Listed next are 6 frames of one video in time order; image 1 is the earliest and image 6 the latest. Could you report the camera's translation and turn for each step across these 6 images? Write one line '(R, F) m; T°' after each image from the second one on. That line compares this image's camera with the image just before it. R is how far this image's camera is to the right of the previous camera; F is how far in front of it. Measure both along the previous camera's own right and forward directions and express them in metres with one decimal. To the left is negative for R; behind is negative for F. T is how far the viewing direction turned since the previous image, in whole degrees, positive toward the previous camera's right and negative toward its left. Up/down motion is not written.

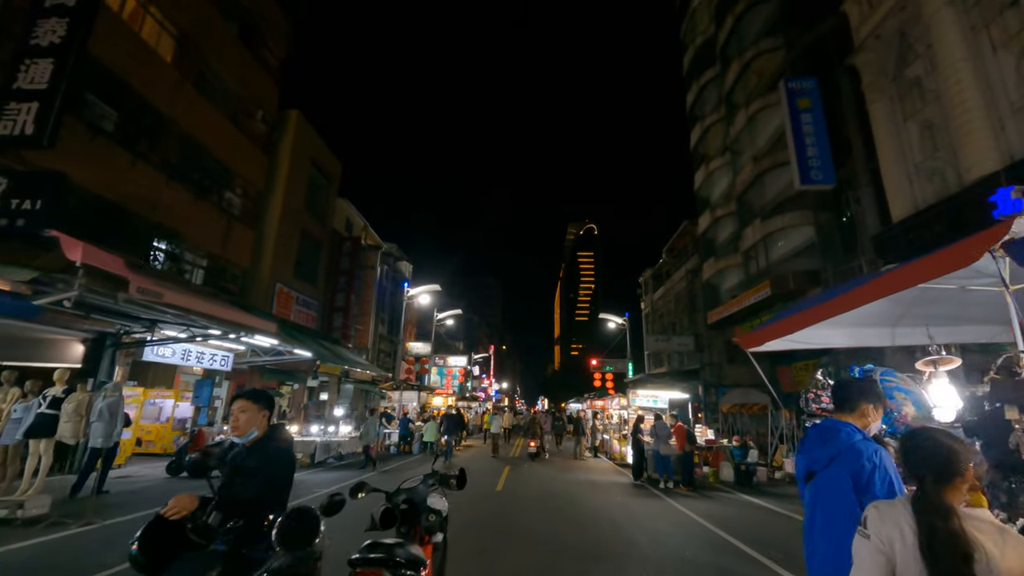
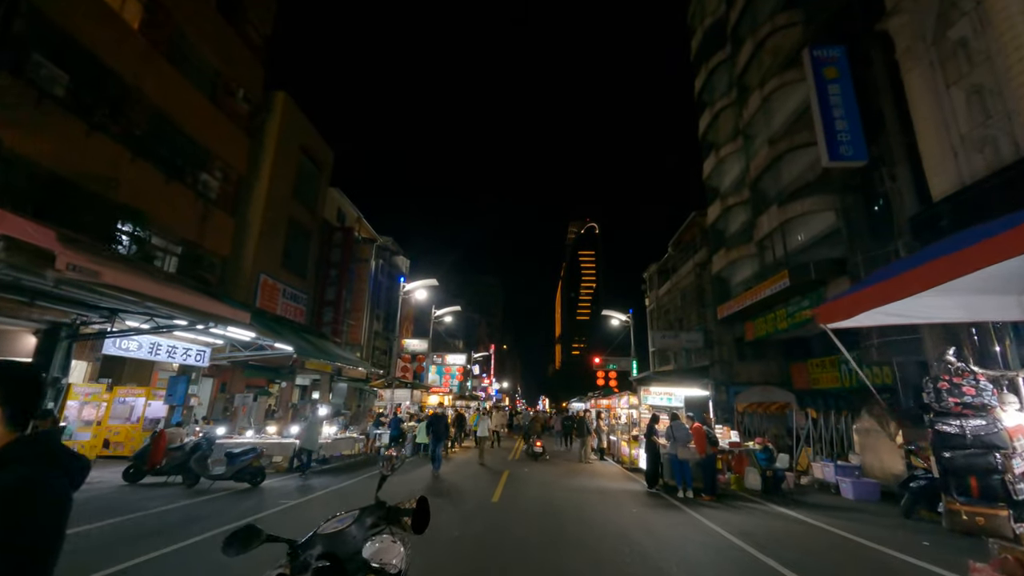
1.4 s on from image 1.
(0.0, +1.3) m; 0°
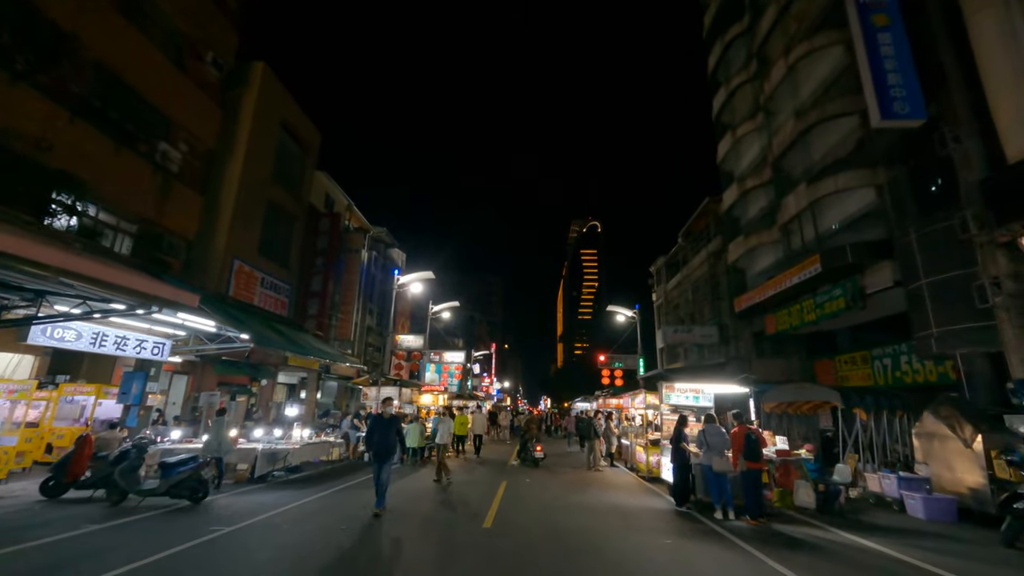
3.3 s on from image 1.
(+0.1, +1.8) m; 0°
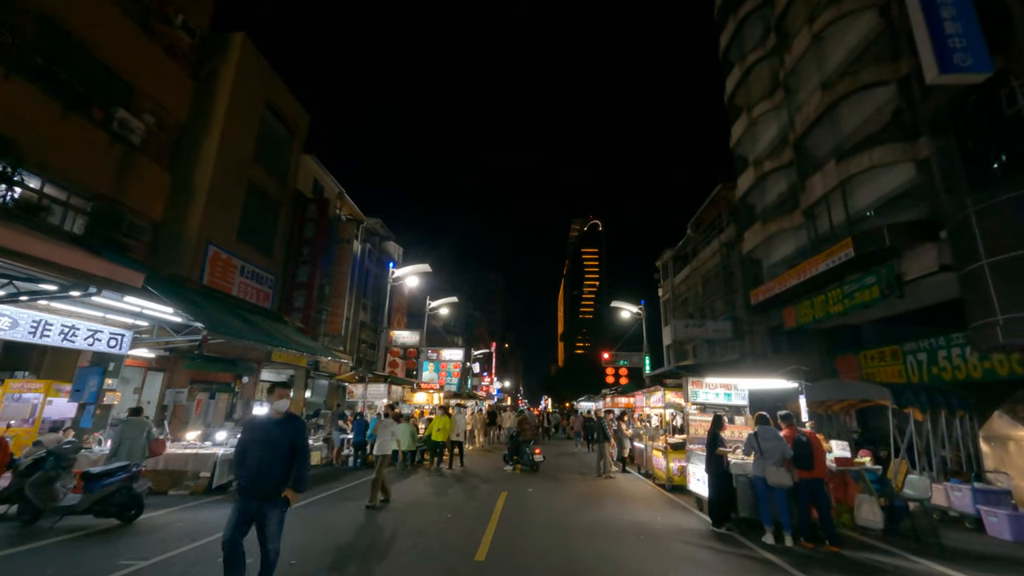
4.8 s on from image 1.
(0.0, +1.5) m; 0°
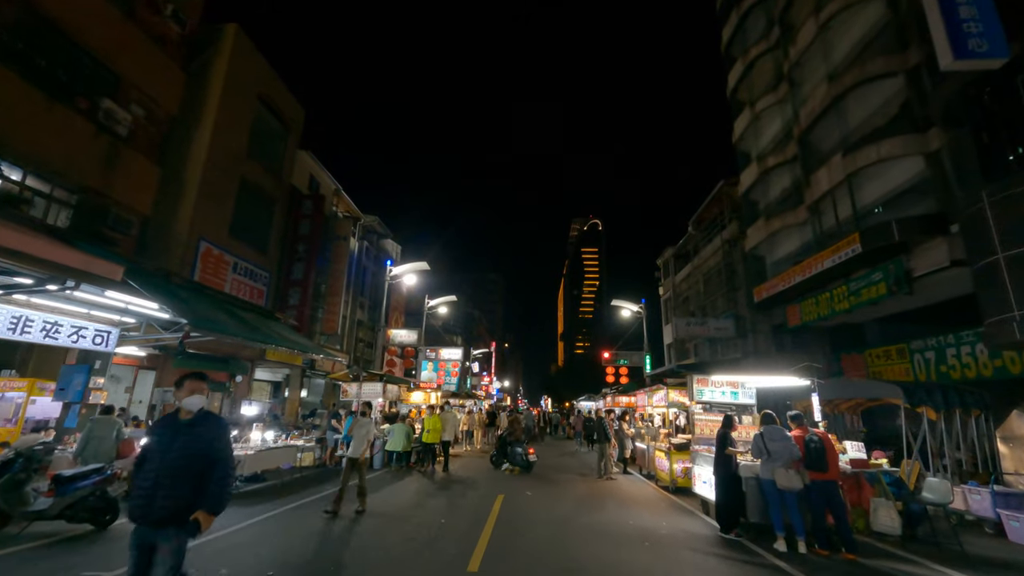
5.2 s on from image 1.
(0.0, +0.4) m; 0°
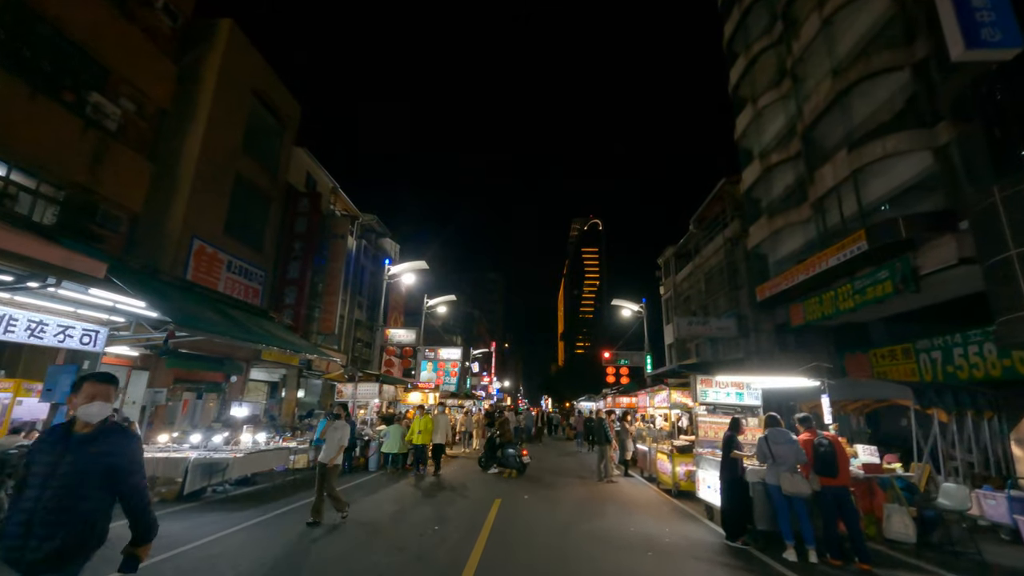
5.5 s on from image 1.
(+0.1, +0.3) m; 0°
